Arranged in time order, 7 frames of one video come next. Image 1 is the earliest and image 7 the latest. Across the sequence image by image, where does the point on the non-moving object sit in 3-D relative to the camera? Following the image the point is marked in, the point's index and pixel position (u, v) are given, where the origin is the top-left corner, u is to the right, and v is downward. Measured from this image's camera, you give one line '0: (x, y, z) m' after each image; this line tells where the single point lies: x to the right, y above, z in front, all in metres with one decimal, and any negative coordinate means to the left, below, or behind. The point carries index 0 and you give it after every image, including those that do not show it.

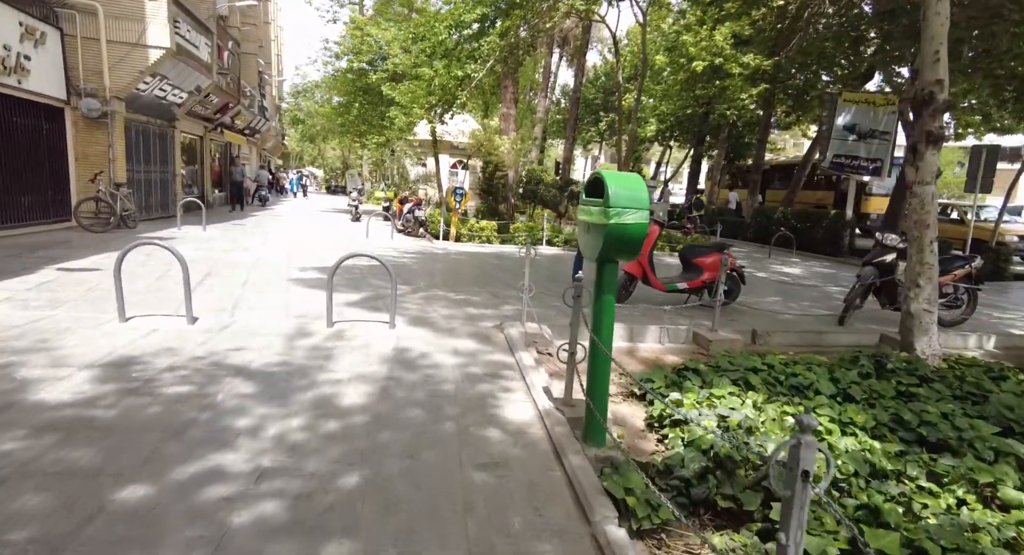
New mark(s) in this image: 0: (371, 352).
0: (-1.1, -0.6, +4.6) m
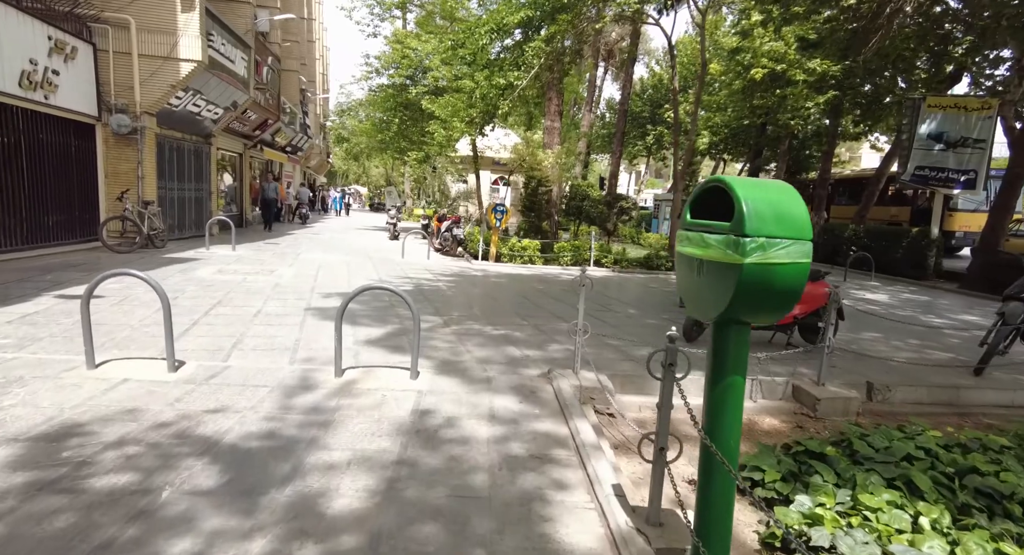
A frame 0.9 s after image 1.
0: (-0.8, -0.9, +3.6) m
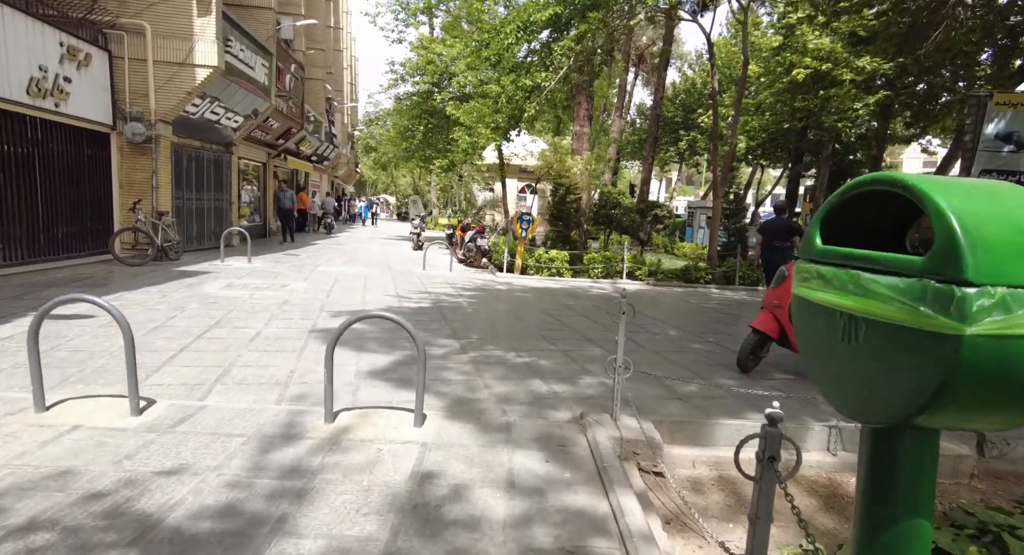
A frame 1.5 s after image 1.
0: (-0.7, -1.1, +2.9) m
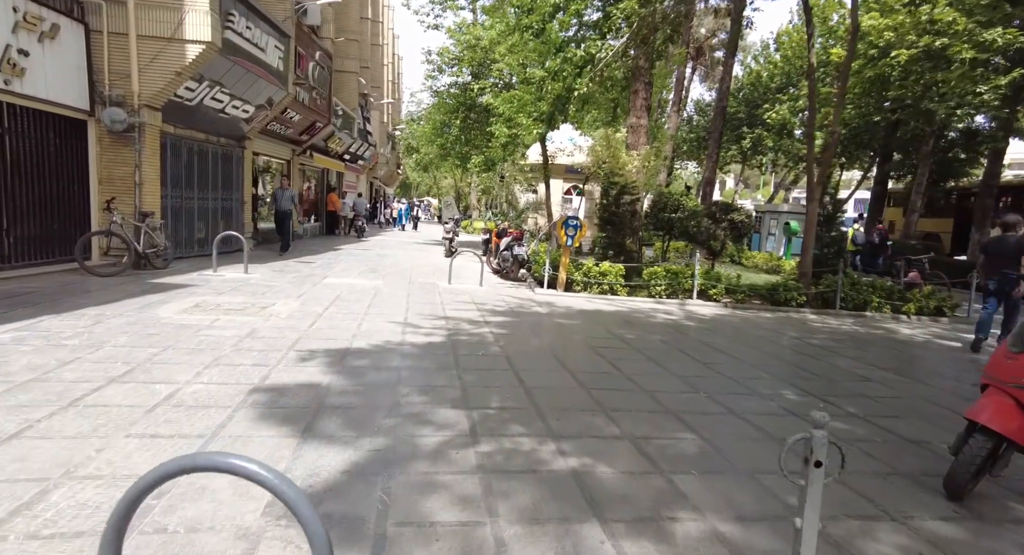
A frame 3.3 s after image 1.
0: (-0.7, -1.3, +0.7) m
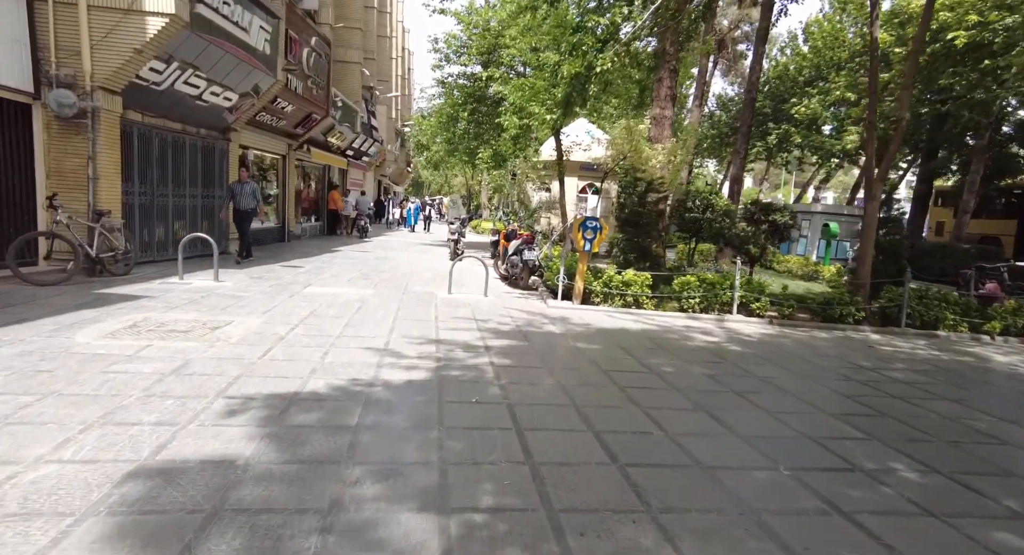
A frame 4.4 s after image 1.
0: (-0.8, -1.5, -0.6) m
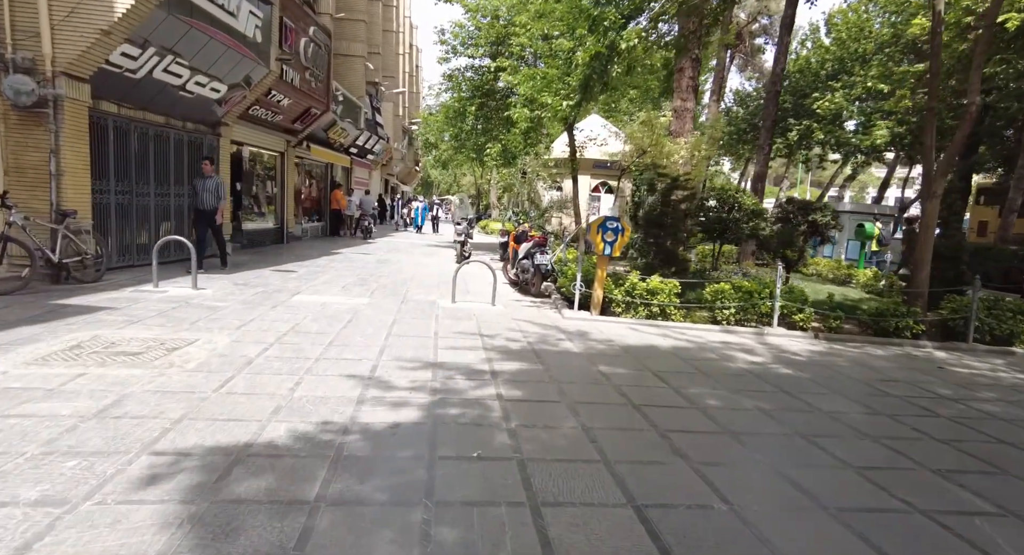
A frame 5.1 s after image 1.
0: (-0.8, -1.6, -1.6) m
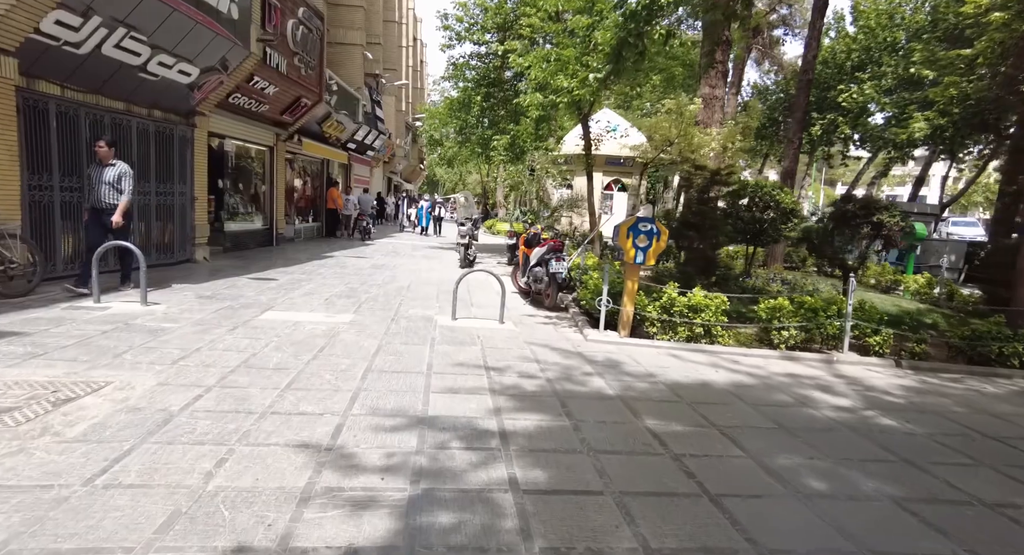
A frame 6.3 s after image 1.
0: (-0.7, -1.8, -3.0) m
